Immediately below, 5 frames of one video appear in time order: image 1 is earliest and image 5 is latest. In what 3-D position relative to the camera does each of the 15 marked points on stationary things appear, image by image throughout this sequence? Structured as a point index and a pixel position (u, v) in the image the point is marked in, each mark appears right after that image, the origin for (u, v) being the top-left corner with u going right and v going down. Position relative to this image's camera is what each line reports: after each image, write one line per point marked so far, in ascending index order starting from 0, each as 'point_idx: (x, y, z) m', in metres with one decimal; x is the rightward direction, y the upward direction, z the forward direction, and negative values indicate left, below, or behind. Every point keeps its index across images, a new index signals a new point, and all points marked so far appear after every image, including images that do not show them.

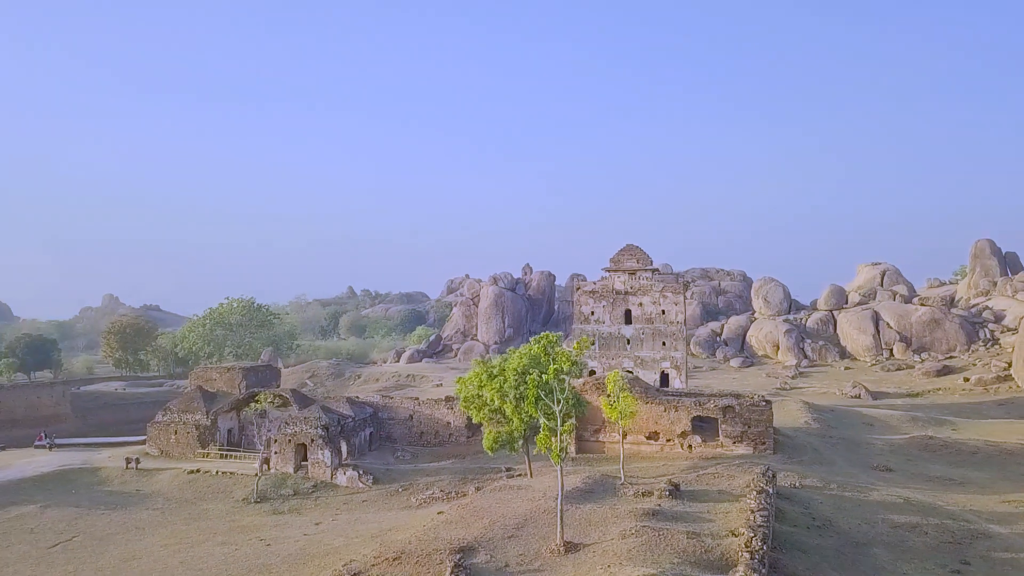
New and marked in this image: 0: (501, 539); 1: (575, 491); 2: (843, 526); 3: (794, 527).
0: (-0.2, -5.3, +15.5) m
1: (+1.7, -5.4, +19.5) m
2: (+8.5, -6.1, +18.9) m
3: (+6.9, -5.8, +18.0) m
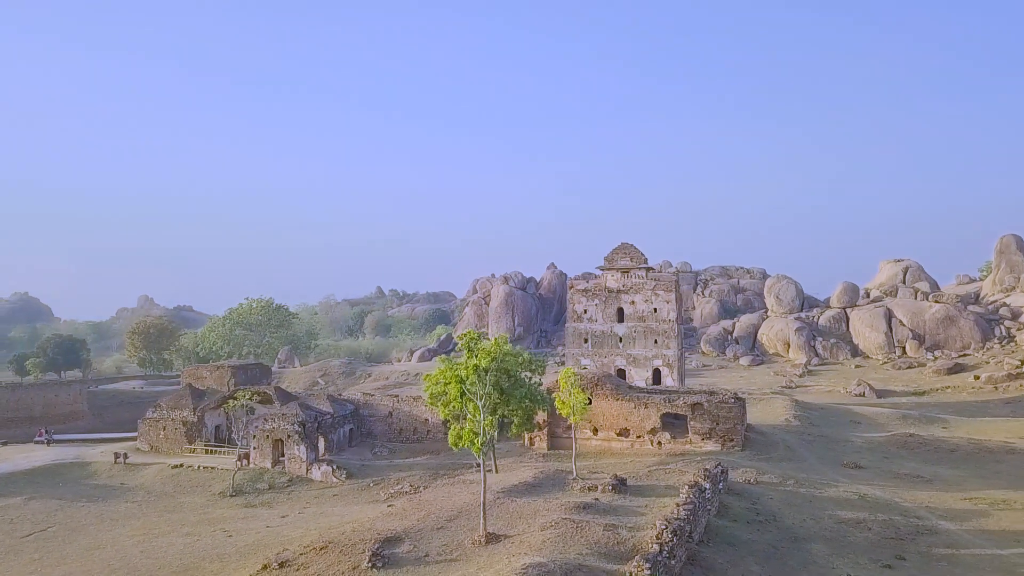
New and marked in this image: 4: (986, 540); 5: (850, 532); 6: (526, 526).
0: (-1.8, -5.3, +16.0) m
1: (+0.3, -5.3, +19.9) m
2: (+7.1, -6.0, +19.0) m
3: (+5.5, -5.8, +18.1) m
4: (+11.9, -6.4, +18.5) m
5: (+8.5, -6.1, +18.6) m
6: (+0.3, -5.0, +15.5) m
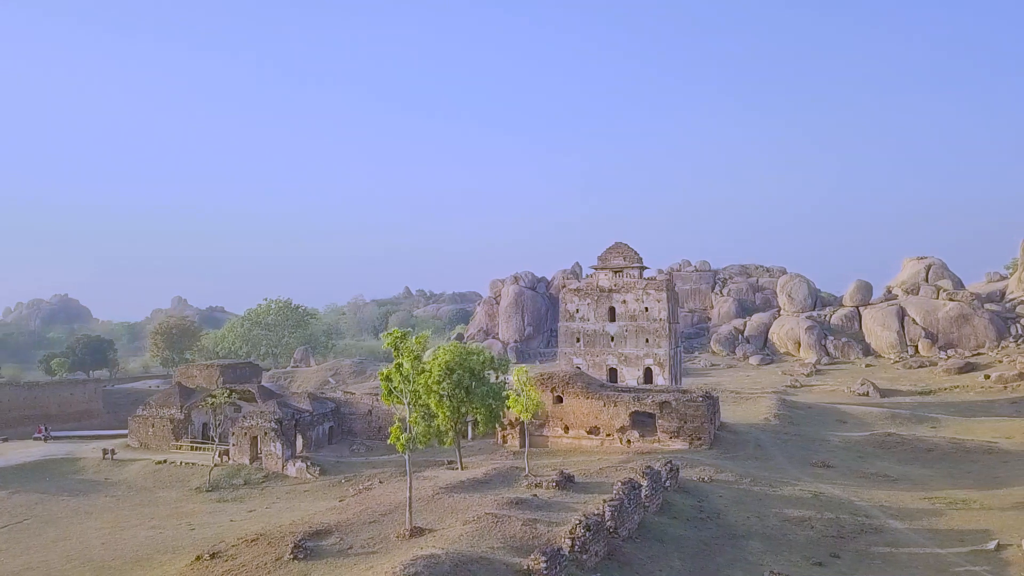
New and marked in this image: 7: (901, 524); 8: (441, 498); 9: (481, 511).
0: (-3.3, -5.3, +16.4) m
1: (-1.1, -5.3, +20.2) m
2: (+5.6, -6.0, +19.1) m
3: (+4.0, -5.7, +18.3) m
4: (+10.4, -6.3, +18.4) m
5: (+7.0, -6.1, +18.6) m
6: (-1.3, -5.0, +15.9) m
7: (+10.4, -6.3, +19.6) m
8: (-1.7, -5.1, +17.9) m
9: (-0.7, -4.9, +16.2) m
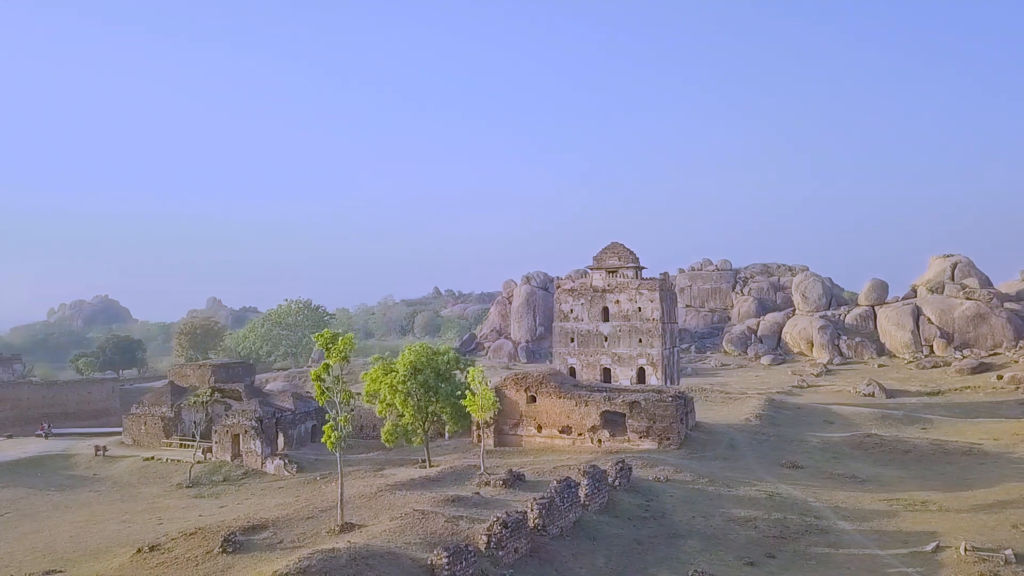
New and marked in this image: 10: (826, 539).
0: (-4.9, -5.3, +16.9) m
1: (-2.5, -5.4, +20.6) m
2: (+4.2, -6.0, +19.2) m
3: (+2.5, -5.7, +18.4) m
4: (+9.0, -6.3, +18.3) m
5: (+5.6, -6.1, +18.7) m
6: (-2.8, -5.0, +16.3) m
7: (+9.0, -6.3, +19.6) m
8: (-3.2, -5.1, +18.3) m
9: (-2.2, -5.0, +16.6) m
10: (+7.8, -6.3, +18.4) m
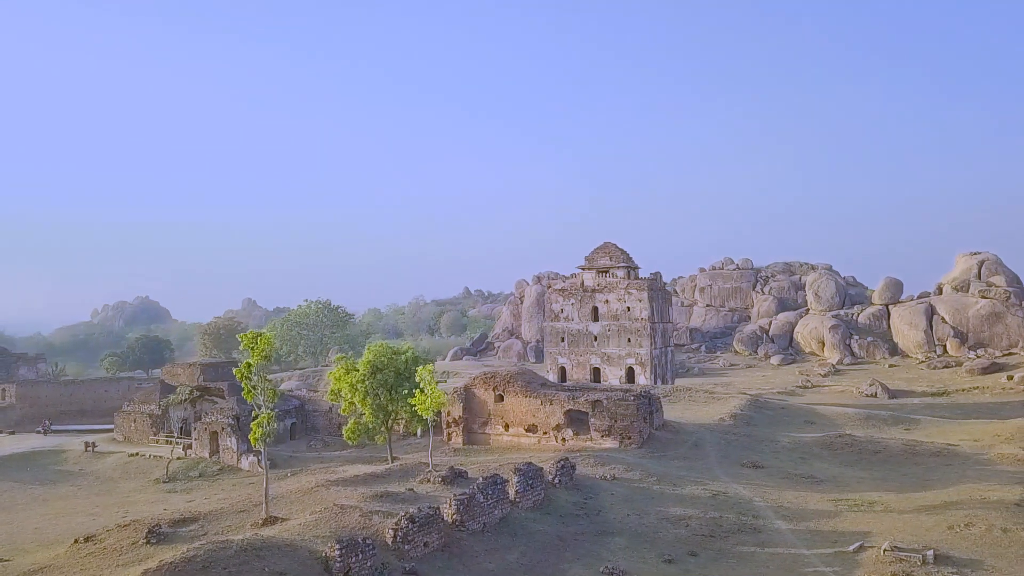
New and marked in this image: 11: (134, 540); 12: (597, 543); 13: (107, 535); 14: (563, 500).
0: (-6.7, -5.3, +17.5) m
1: (-4.1, -5.4, +21.1) m
2: (+2.5, -6.0, +19.4) m
3: (+0.8, -5.8, +18.7) m
4: (+7.2, -6.3, +18.3) m
5: (+3.9, -6.1, +18.8) m
6: (-4.7, -5.1, +16.8) m
7: (+7.3, -6.3, +19.6) m
8: (-4.9, -5.2, +18.9) m
9: (-4.0, -5.0, +17.1) m
10: (+6.1, -6.3, +18.4) m
11: (-8.1, -5.4, +15.9) m
12: (+2.1, -6.1, +17.8) m
13: (-9.2, -5.6, +16.8) m
14: (+1.4, -5.7, +19.8) m
